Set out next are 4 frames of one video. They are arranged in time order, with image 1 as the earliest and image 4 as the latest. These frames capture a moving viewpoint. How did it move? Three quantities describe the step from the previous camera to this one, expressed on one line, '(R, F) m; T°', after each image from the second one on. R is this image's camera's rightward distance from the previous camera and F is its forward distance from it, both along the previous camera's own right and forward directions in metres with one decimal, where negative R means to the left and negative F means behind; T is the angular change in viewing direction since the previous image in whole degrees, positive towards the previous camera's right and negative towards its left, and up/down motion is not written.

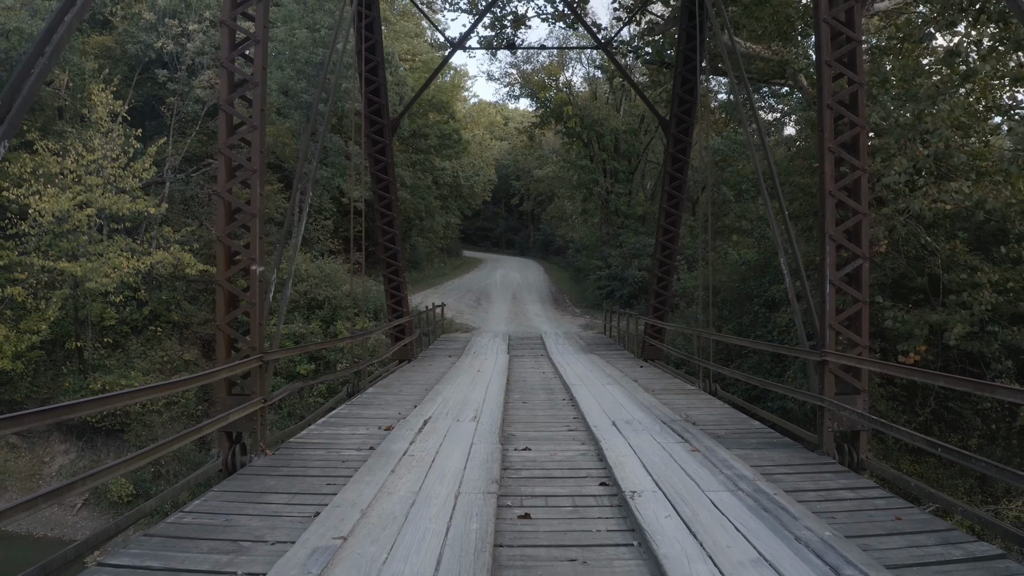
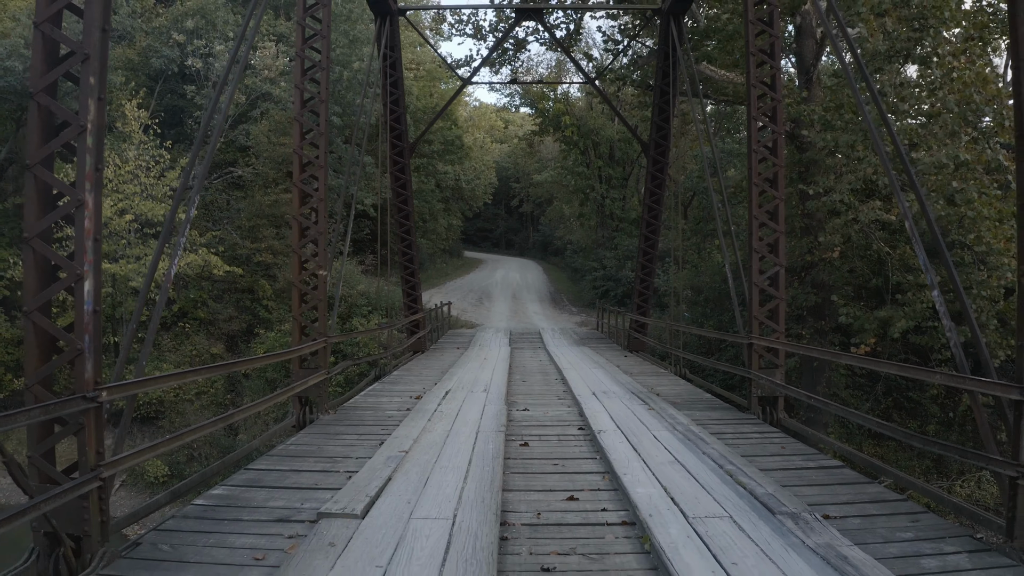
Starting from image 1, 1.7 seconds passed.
(0.0, -1.4) m; 0°
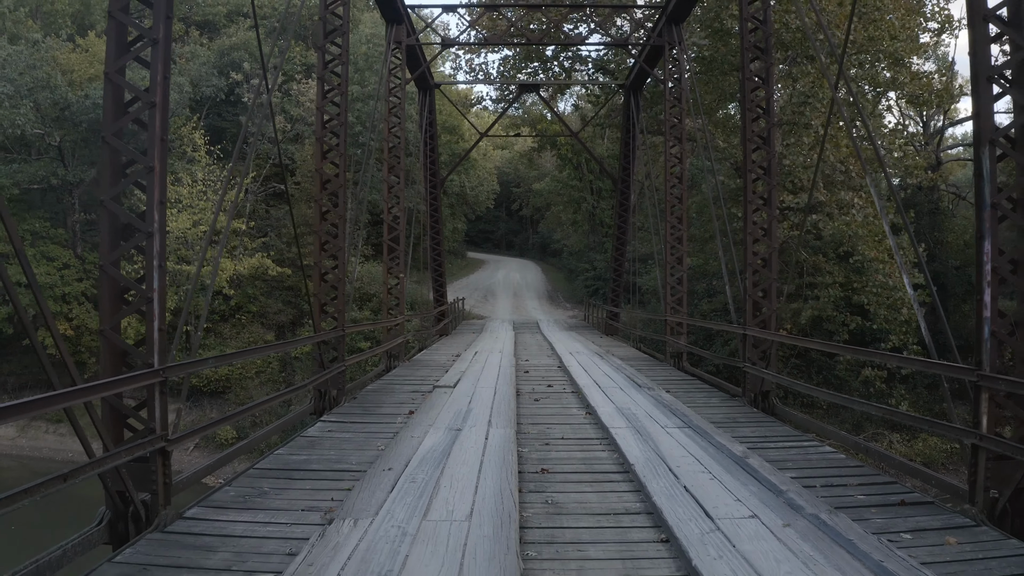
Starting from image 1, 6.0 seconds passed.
(-0.1, -3.6) m; 0°
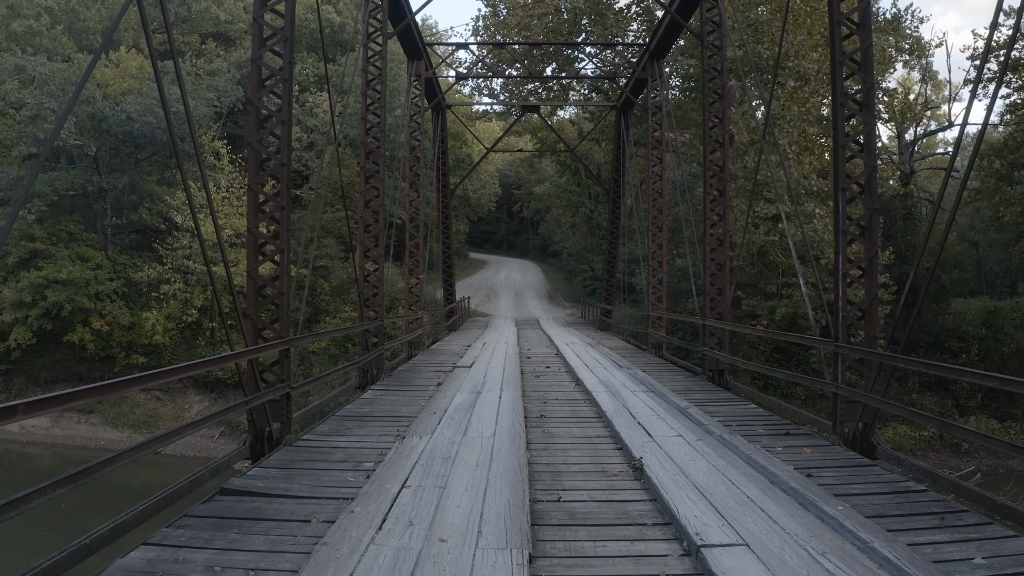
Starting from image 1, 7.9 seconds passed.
(-0.1, -1.6) m; 0°
